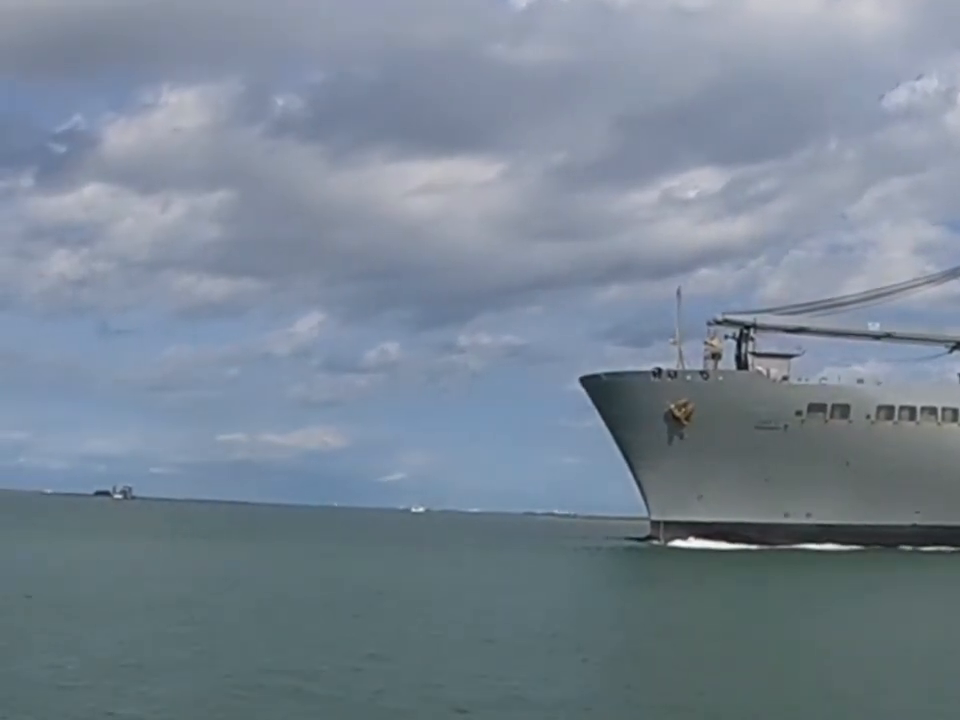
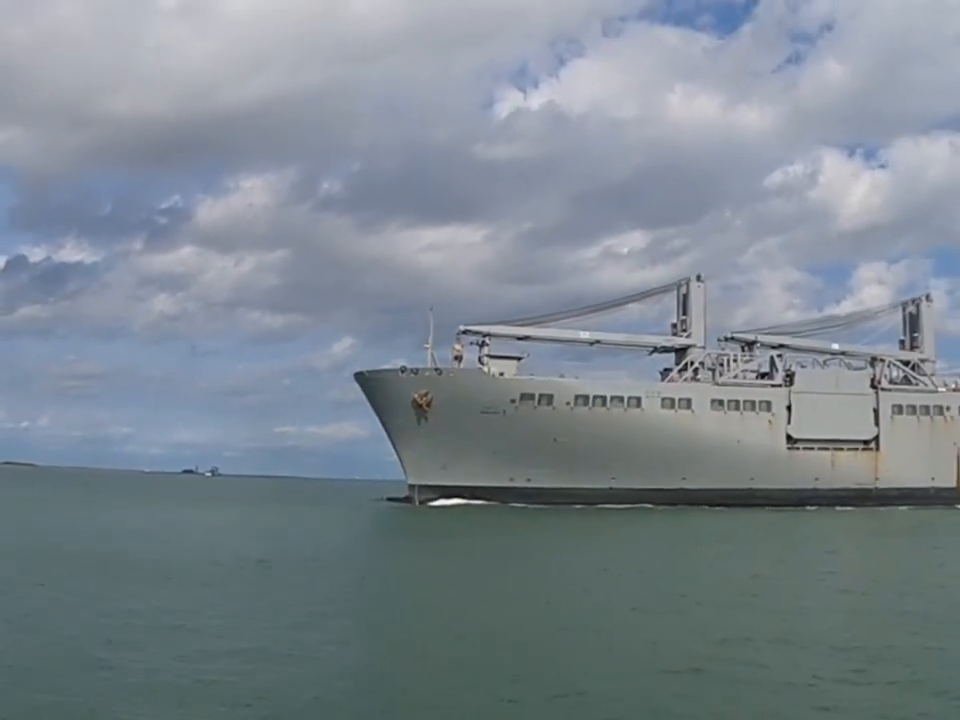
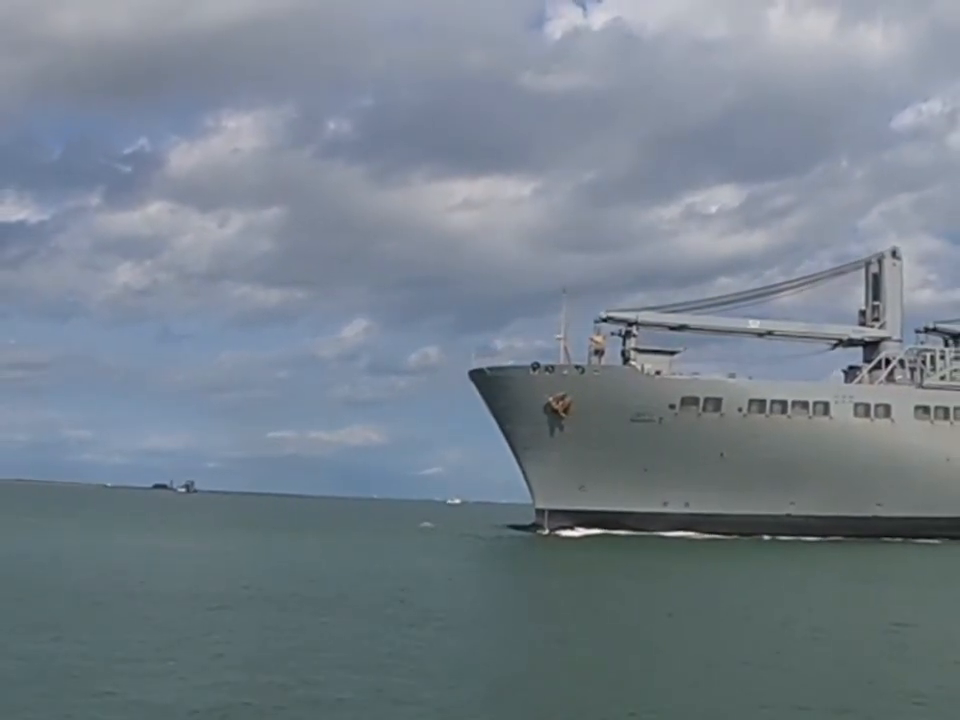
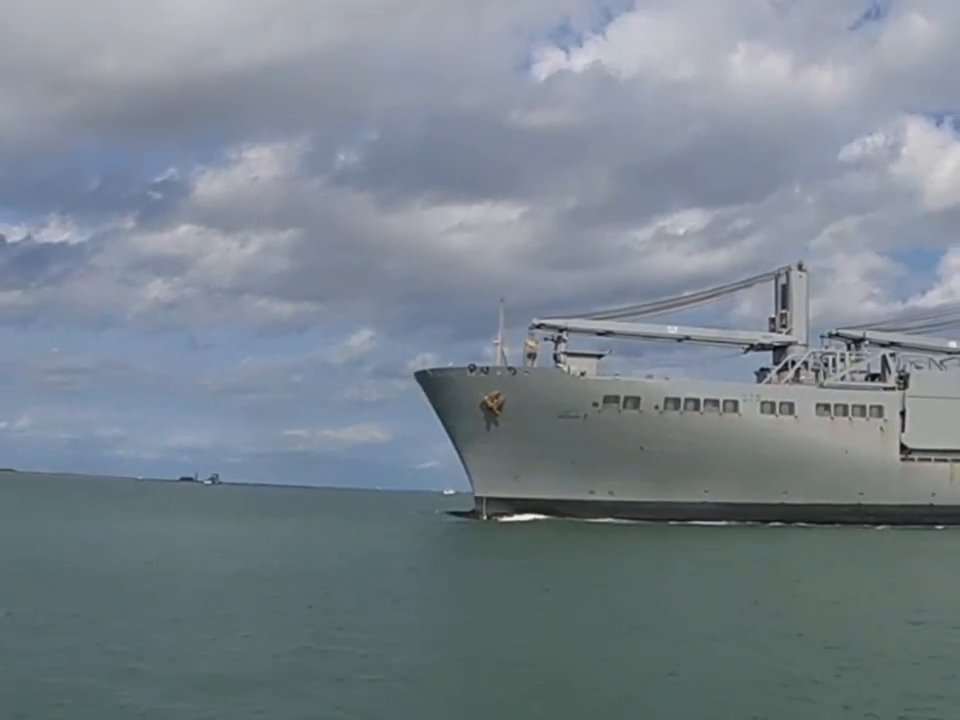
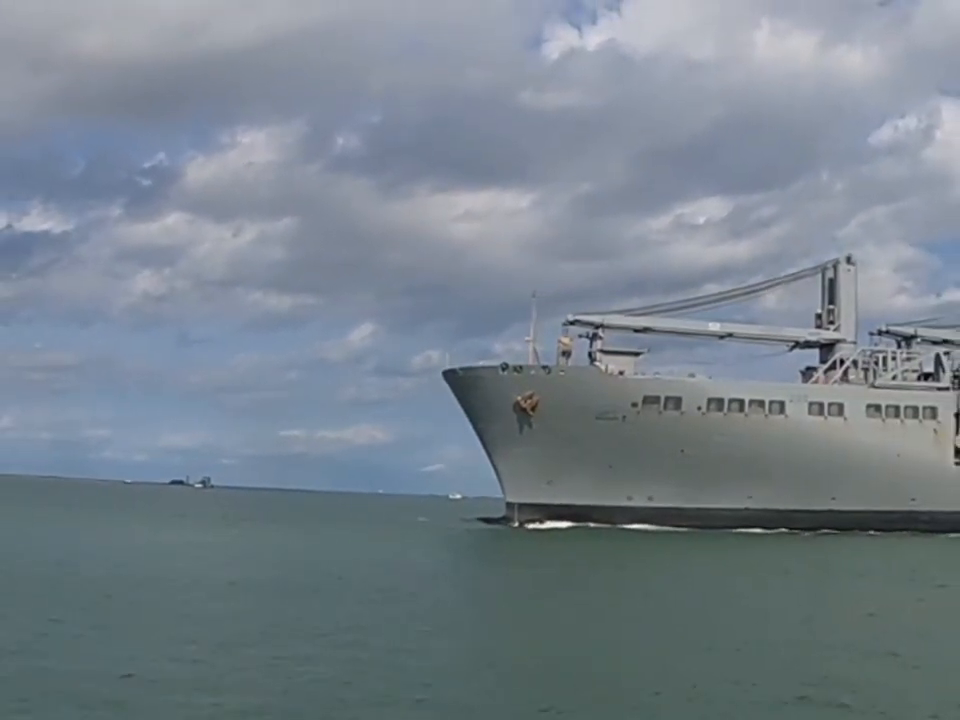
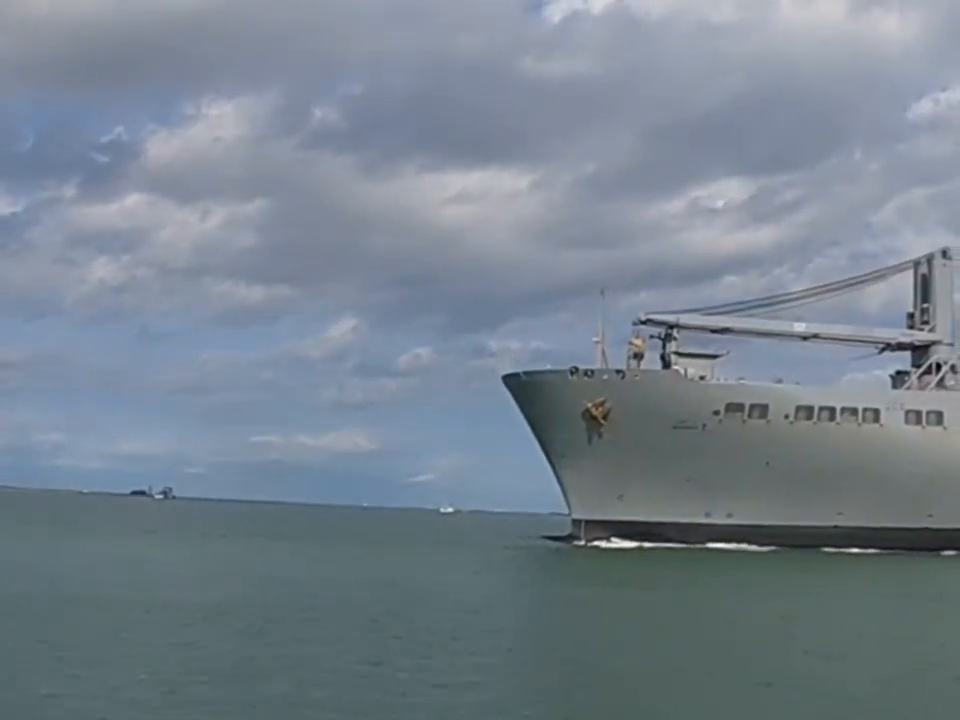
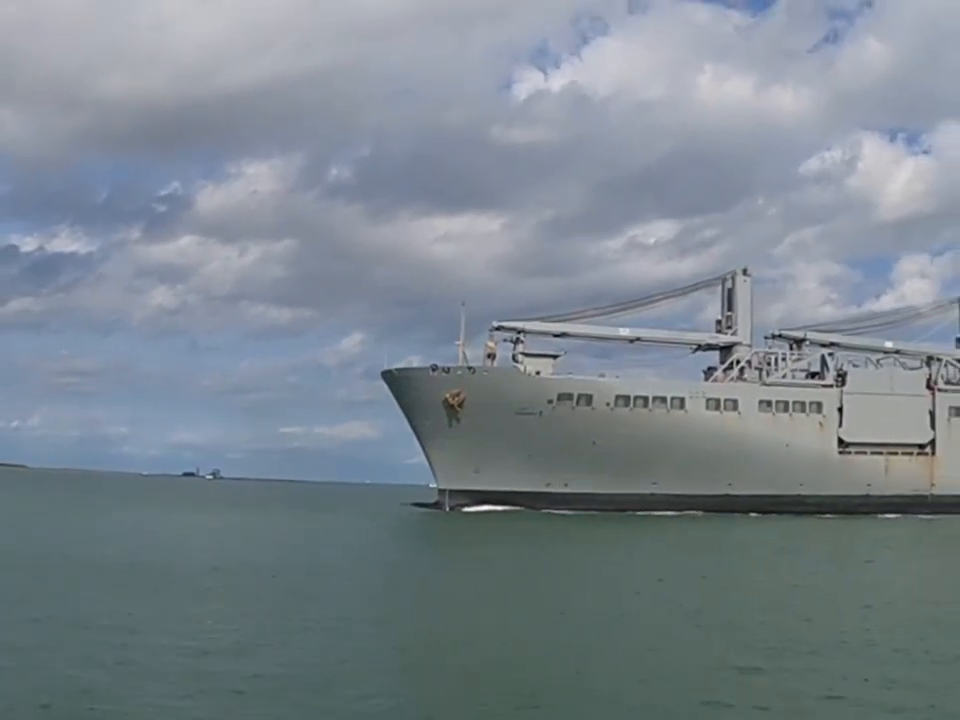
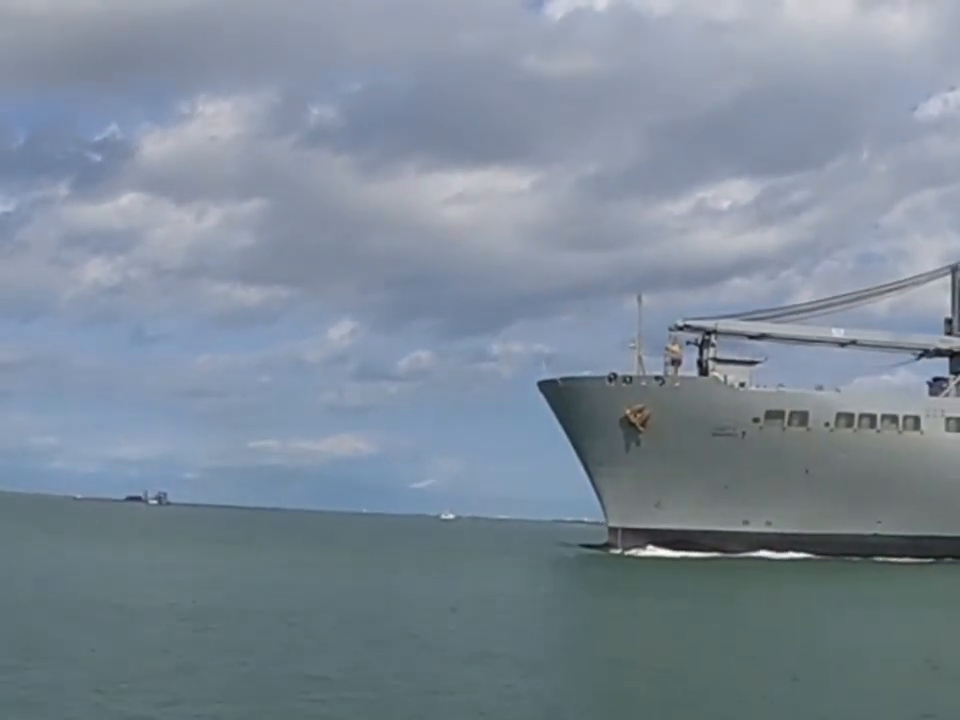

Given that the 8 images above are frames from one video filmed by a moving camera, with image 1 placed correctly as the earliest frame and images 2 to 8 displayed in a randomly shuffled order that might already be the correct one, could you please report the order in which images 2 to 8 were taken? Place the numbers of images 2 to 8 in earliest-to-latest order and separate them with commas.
8, 6, 3, 5, 4, 7, 2
